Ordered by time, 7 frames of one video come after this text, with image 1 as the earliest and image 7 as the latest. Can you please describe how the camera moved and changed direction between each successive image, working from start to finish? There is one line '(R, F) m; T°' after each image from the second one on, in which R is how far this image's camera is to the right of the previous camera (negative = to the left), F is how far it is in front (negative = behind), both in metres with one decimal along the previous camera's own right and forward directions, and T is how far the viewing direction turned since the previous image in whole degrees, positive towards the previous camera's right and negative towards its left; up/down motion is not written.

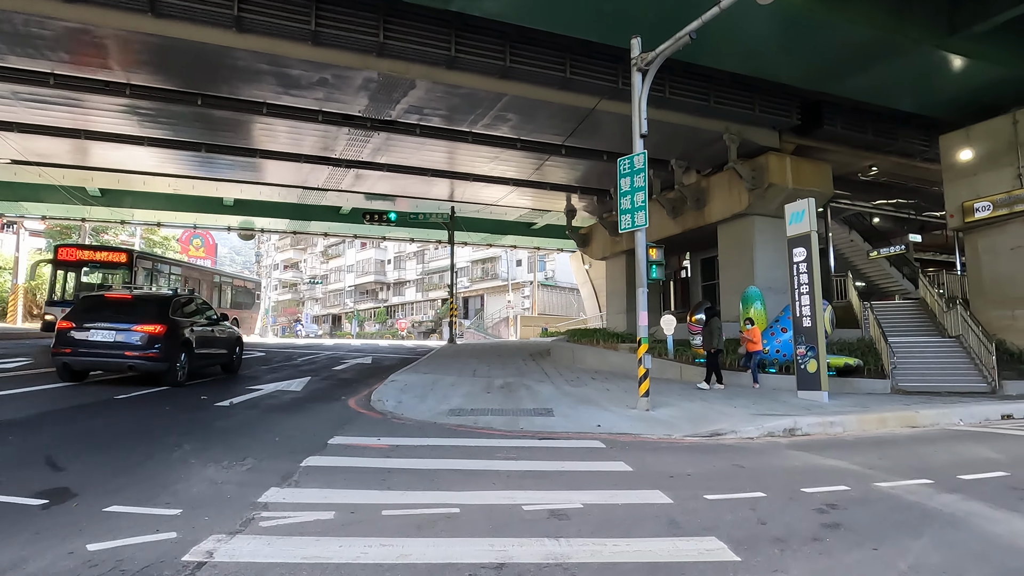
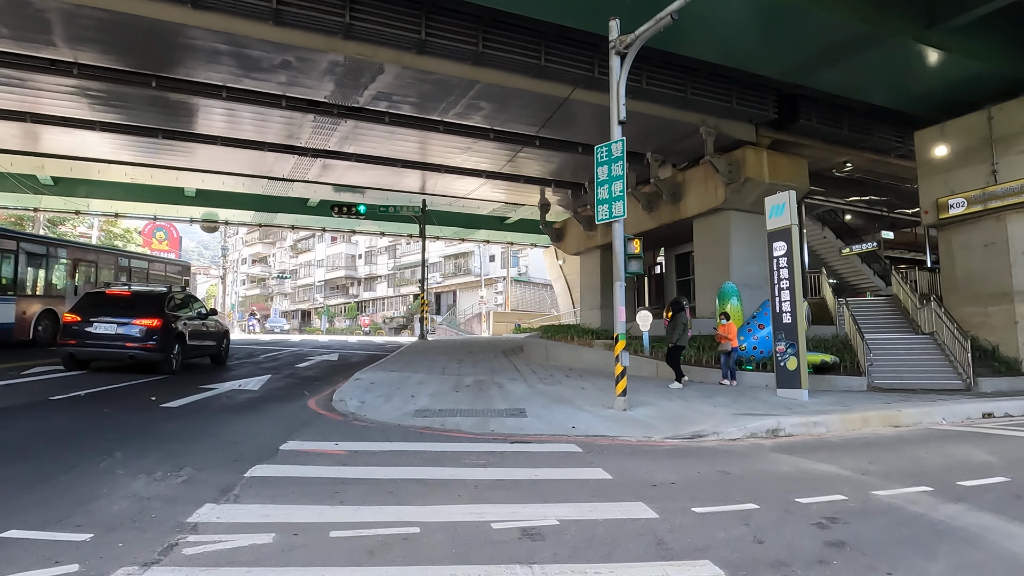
(0.0, +0.4) m; +2°
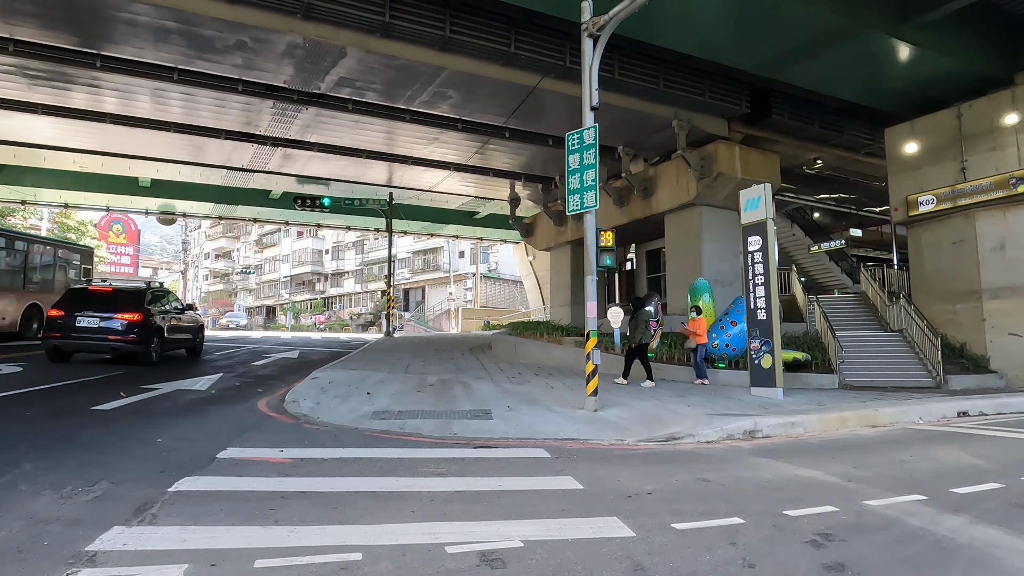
(+0.1, +0.4) m; +3°
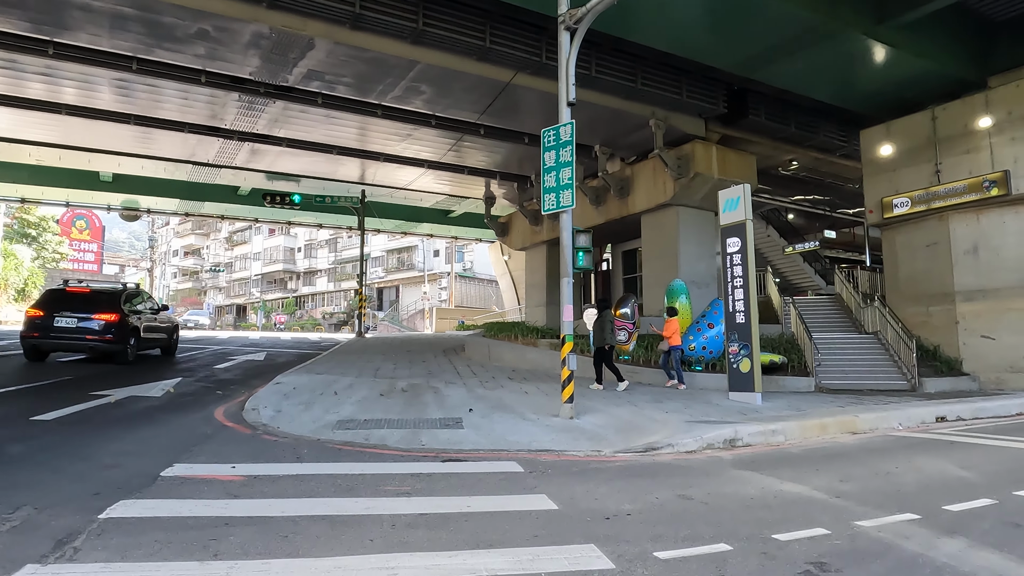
(0.0, +0.3) m; +2°
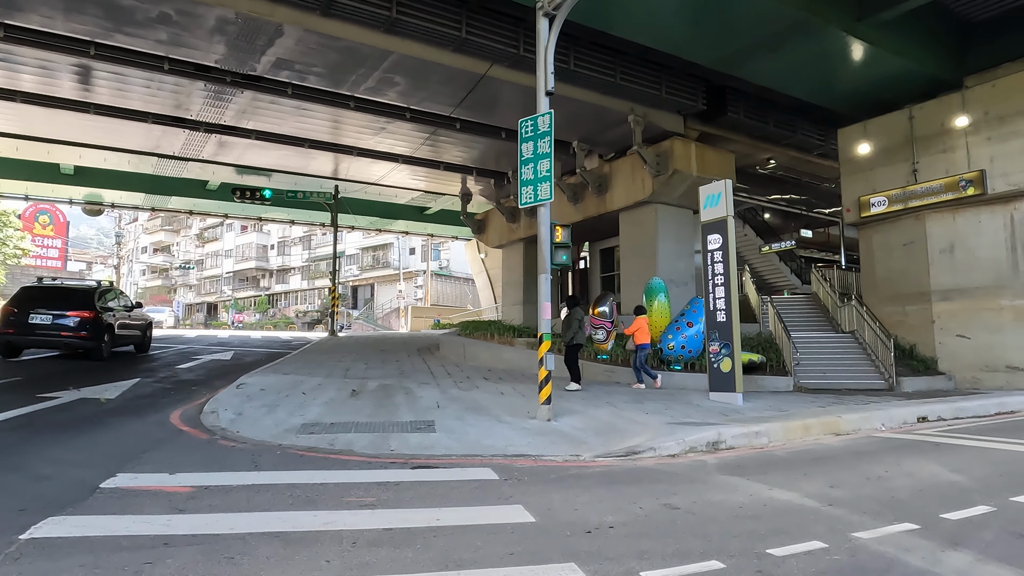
(0.0, +0.3) m; +2°
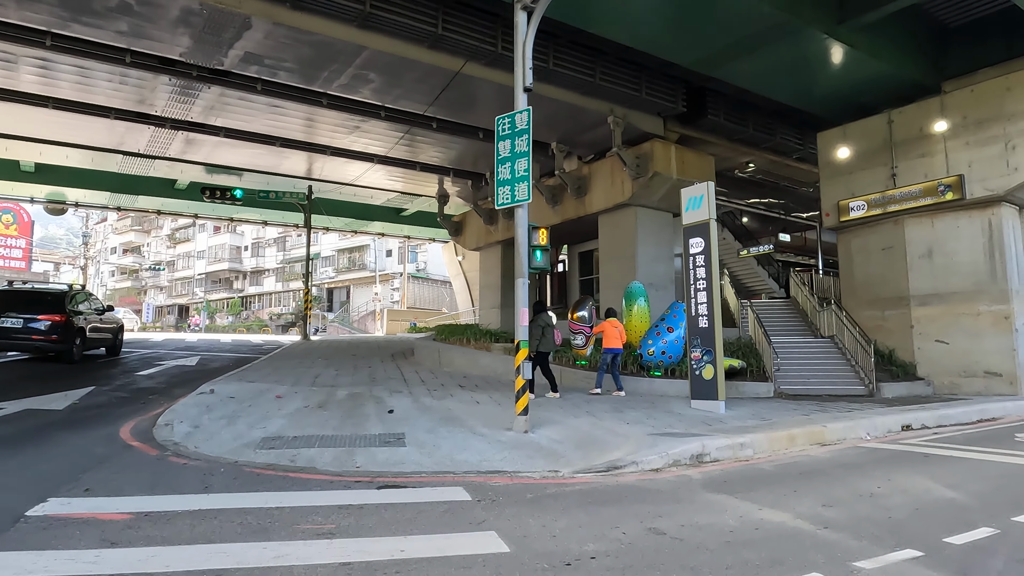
(0.0, +0.3) m; +2°
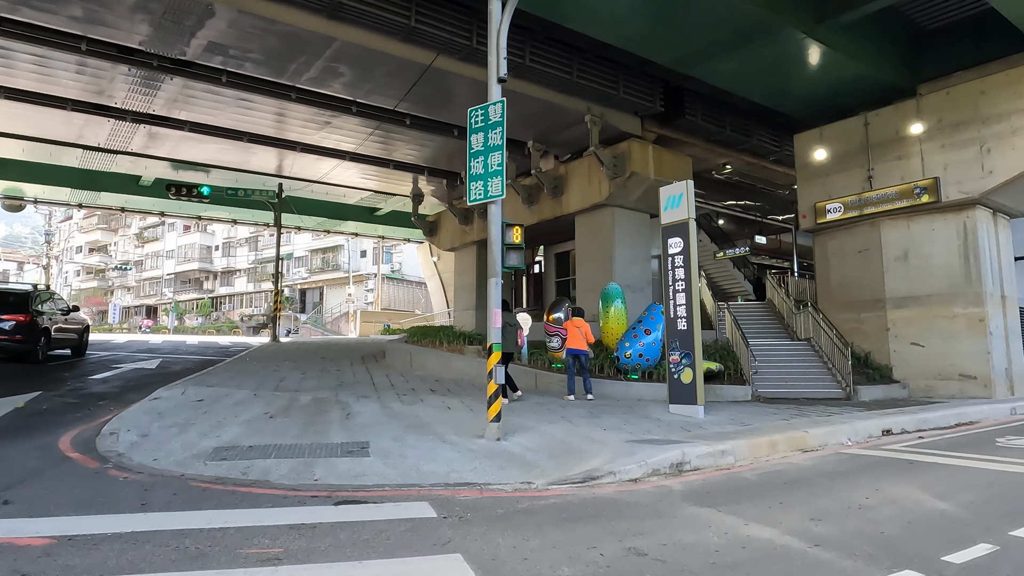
(0.0, +0.3) m; +2°
